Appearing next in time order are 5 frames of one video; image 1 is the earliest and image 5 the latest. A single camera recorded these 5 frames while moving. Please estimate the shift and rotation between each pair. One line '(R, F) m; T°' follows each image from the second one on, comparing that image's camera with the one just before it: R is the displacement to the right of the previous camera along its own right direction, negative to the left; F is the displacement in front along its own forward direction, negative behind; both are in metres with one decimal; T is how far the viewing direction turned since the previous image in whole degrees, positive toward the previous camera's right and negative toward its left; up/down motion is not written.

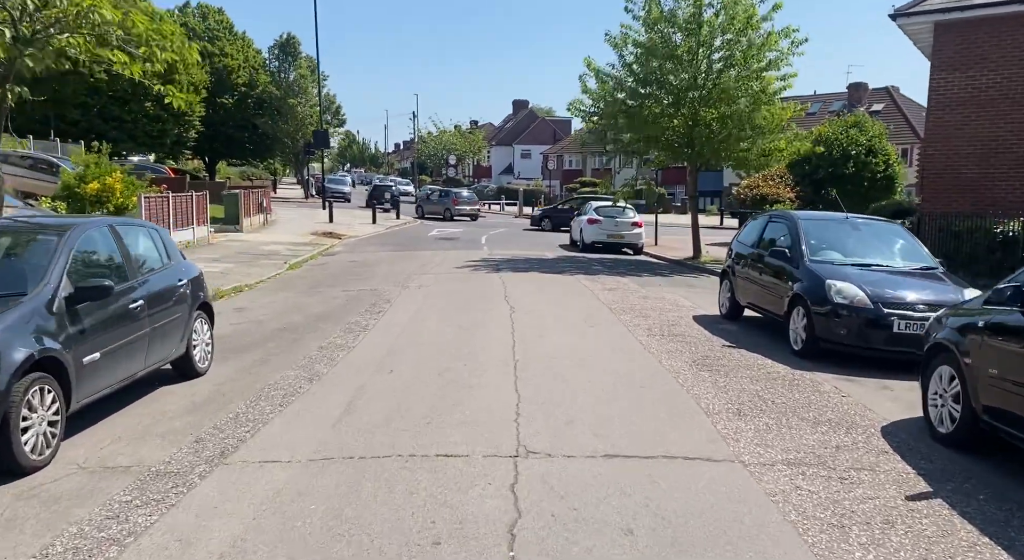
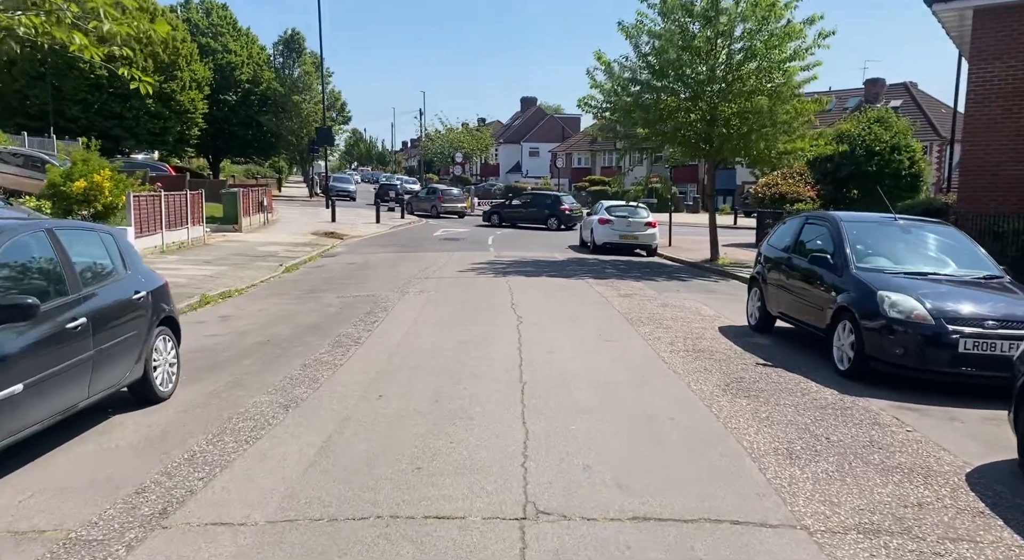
(0.0, +1.0) m; -1°
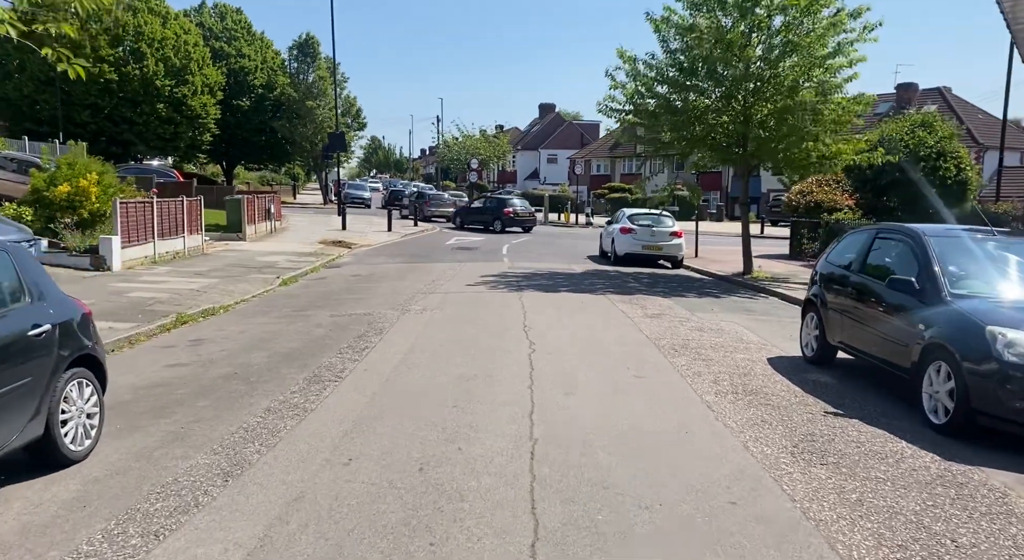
(+0.1, +1.5) m; -1°
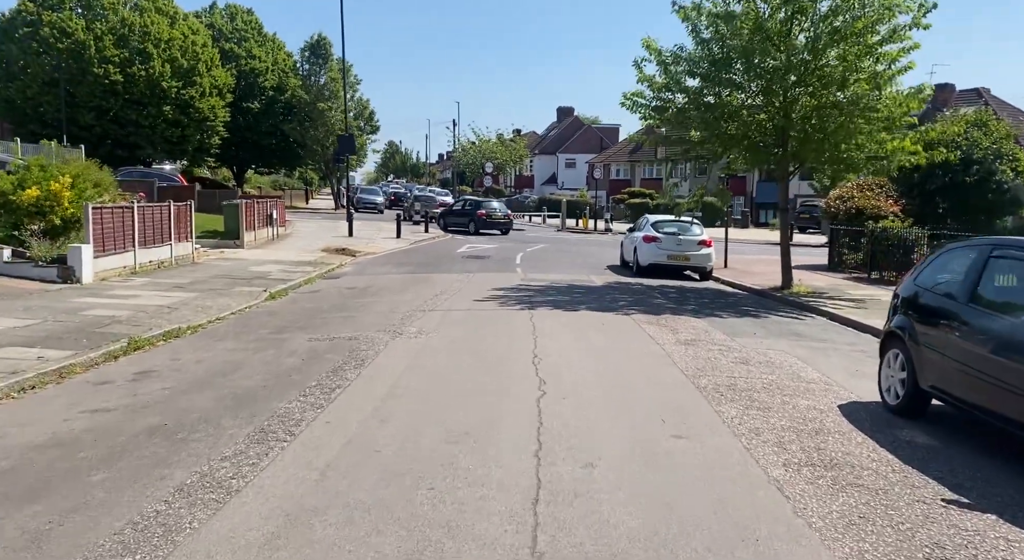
(+0.1, +1.8) m; -1°
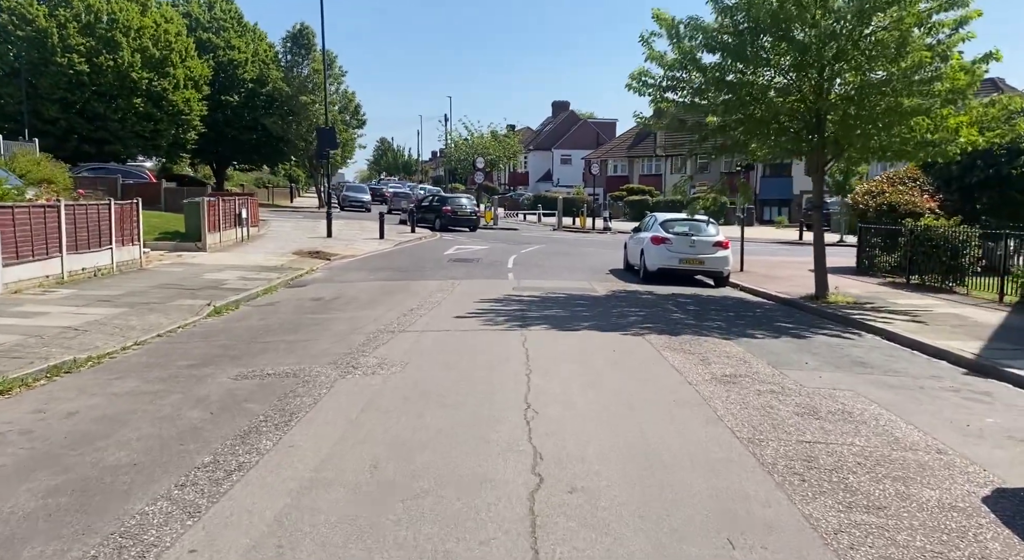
(+0.1, +2.5) m; 0°
